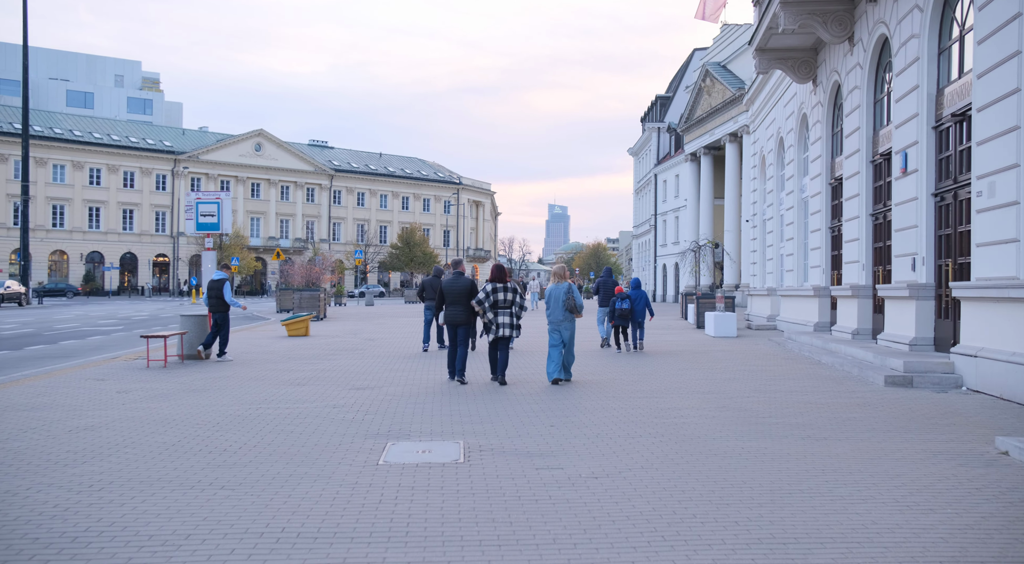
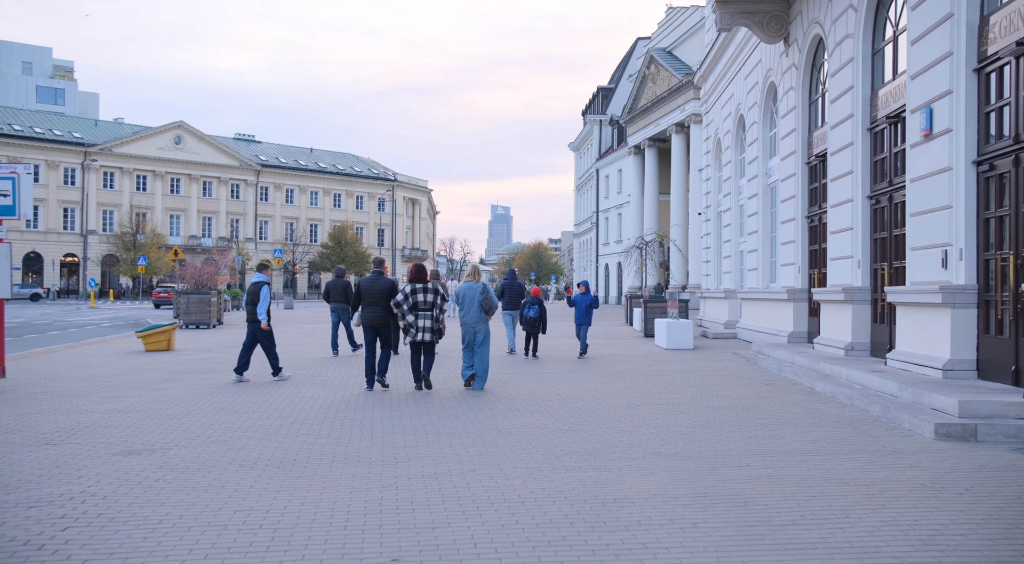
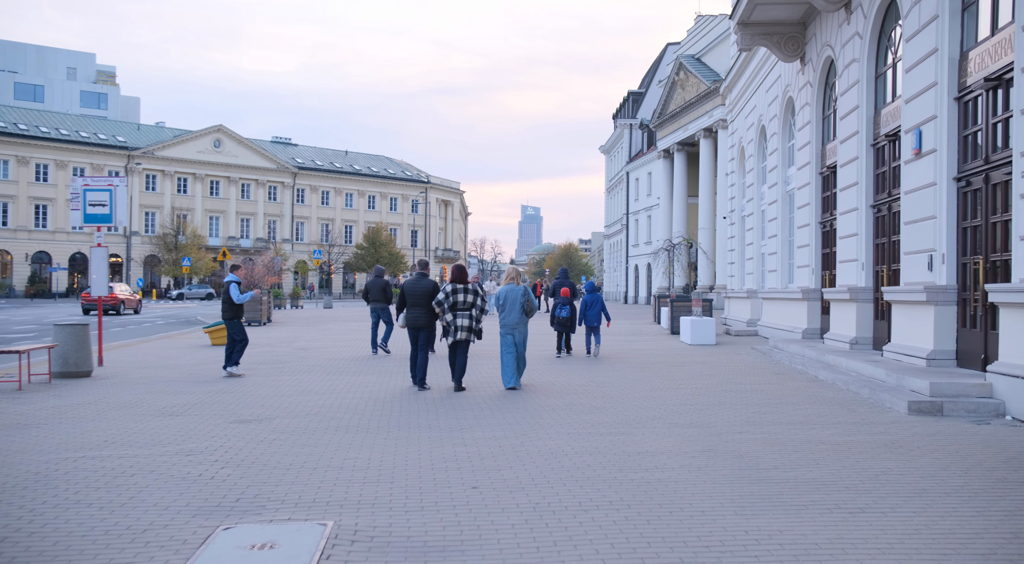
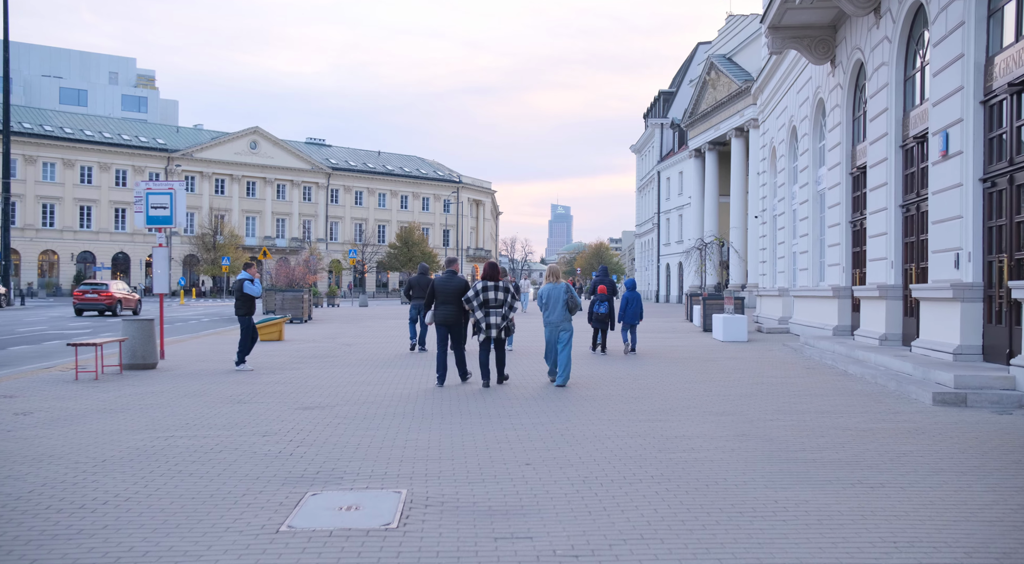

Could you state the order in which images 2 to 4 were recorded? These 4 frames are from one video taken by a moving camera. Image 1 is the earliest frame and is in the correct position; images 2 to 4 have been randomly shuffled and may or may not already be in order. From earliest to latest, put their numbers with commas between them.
4, 3, 2
